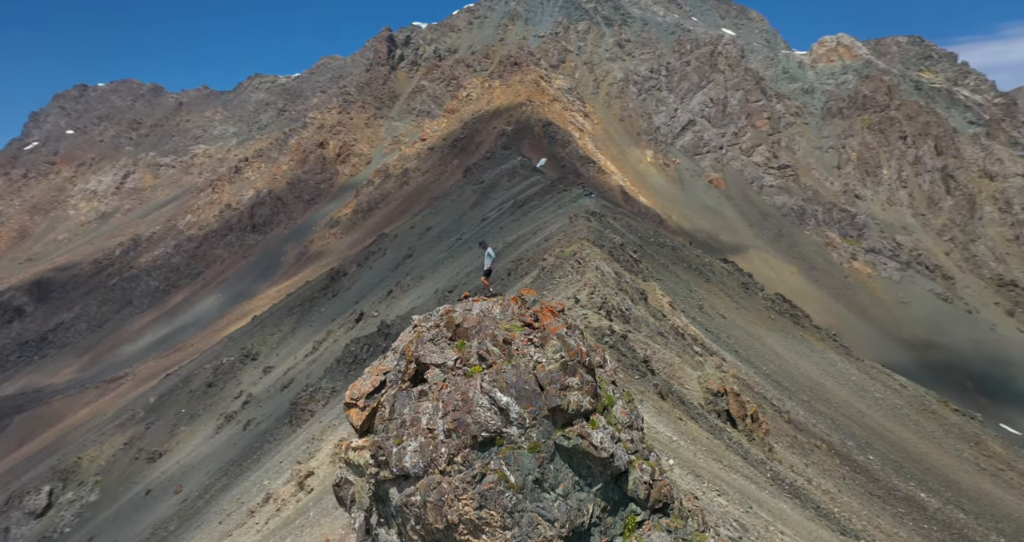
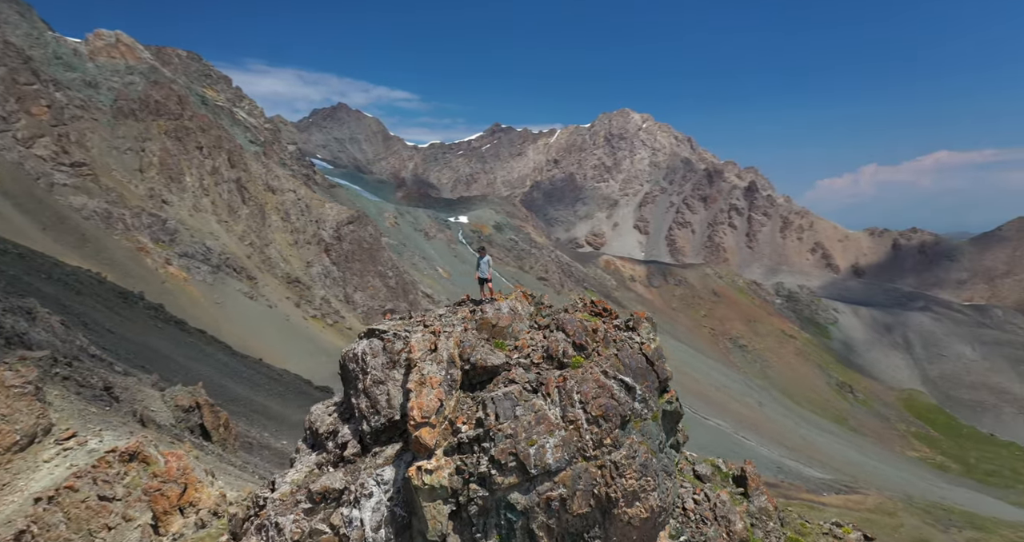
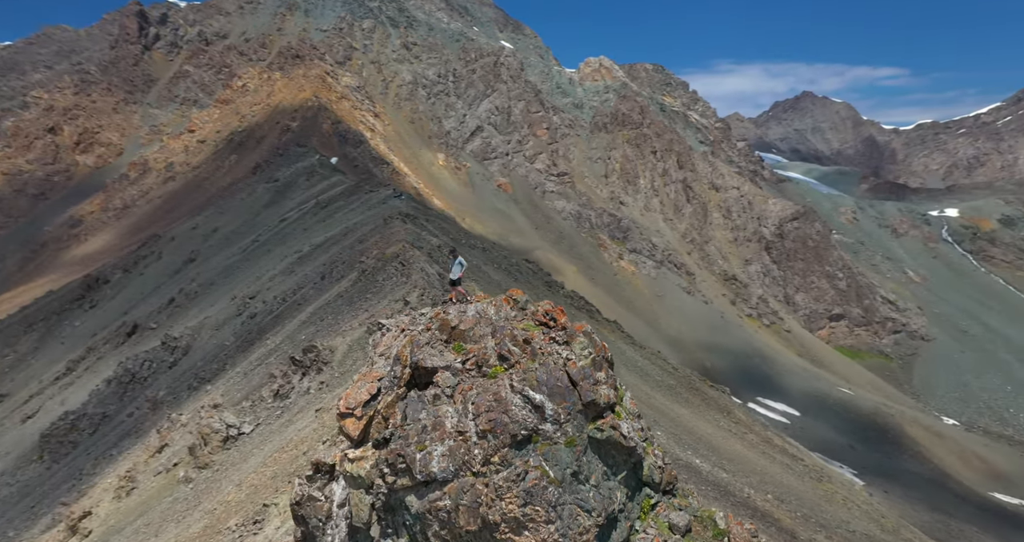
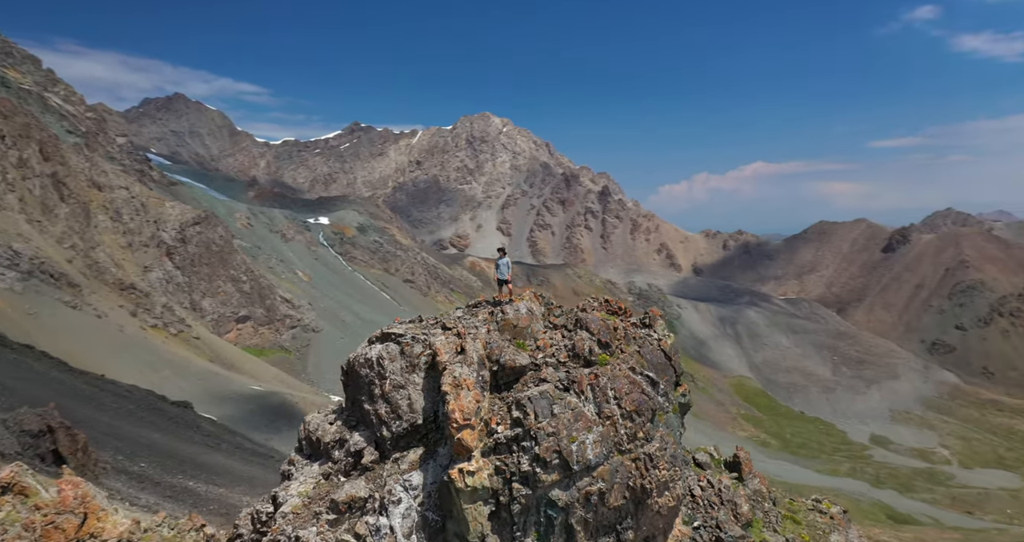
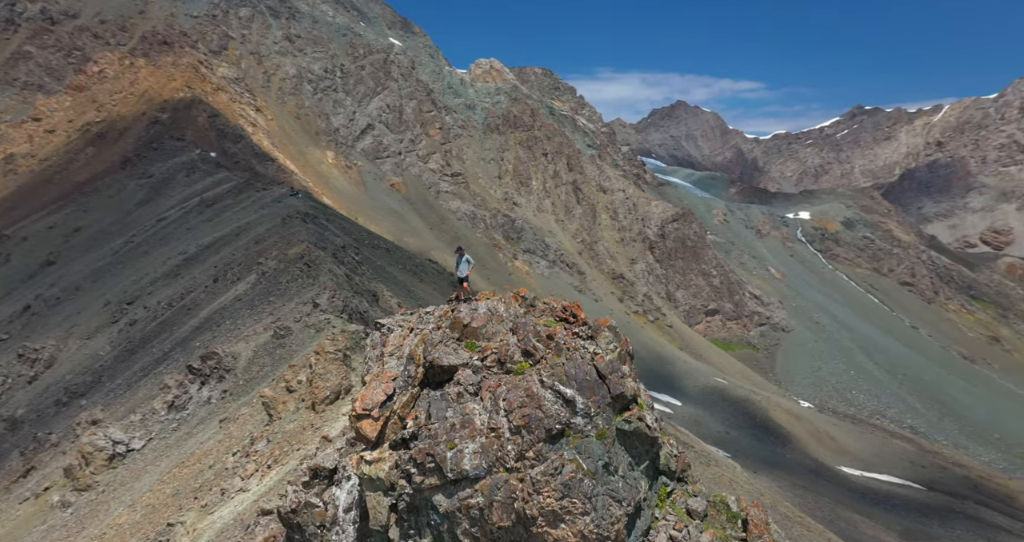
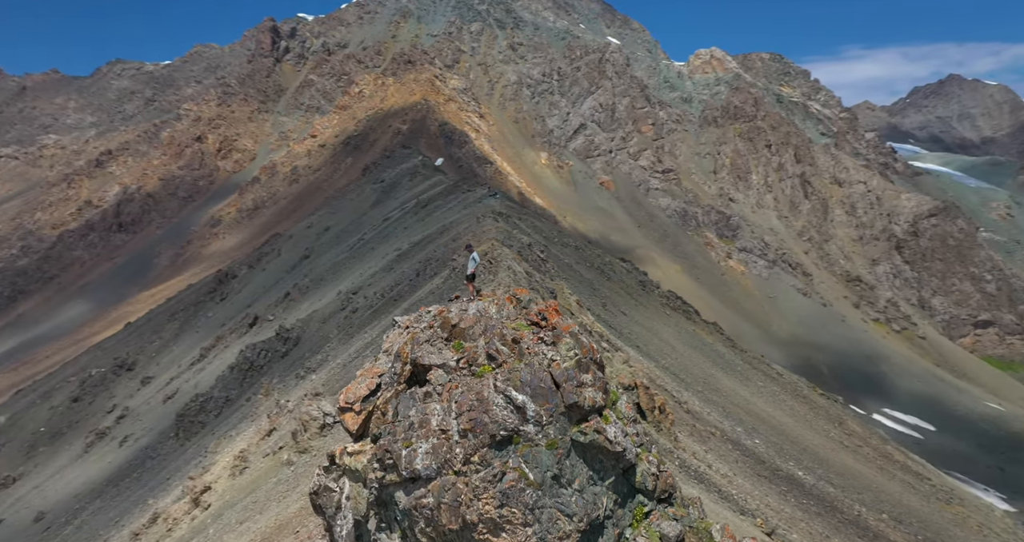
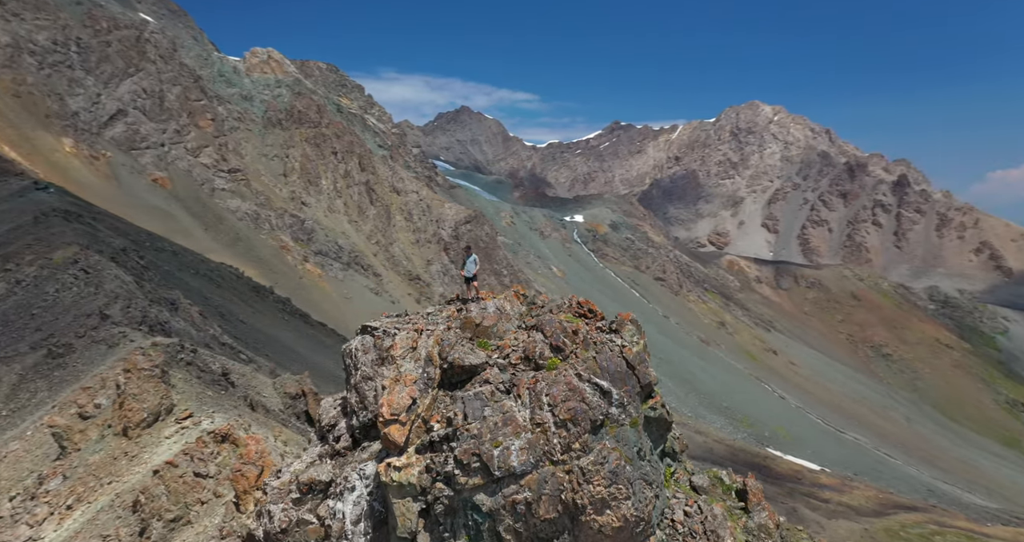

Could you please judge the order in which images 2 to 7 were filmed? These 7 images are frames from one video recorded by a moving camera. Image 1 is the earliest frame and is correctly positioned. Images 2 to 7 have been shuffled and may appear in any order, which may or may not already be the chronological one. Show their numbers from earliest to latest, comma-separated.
6, 3, 5, 7, 2, 4
